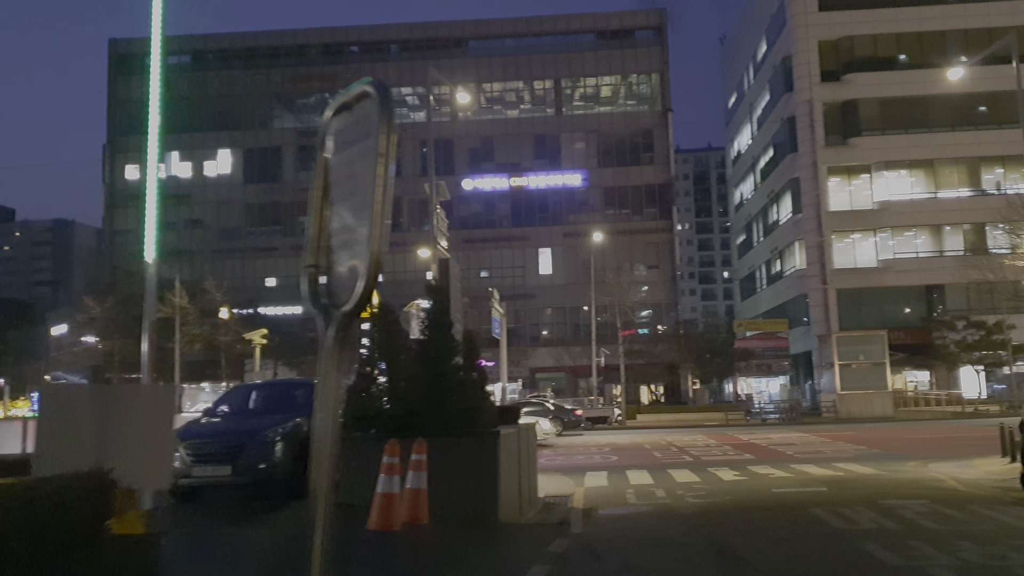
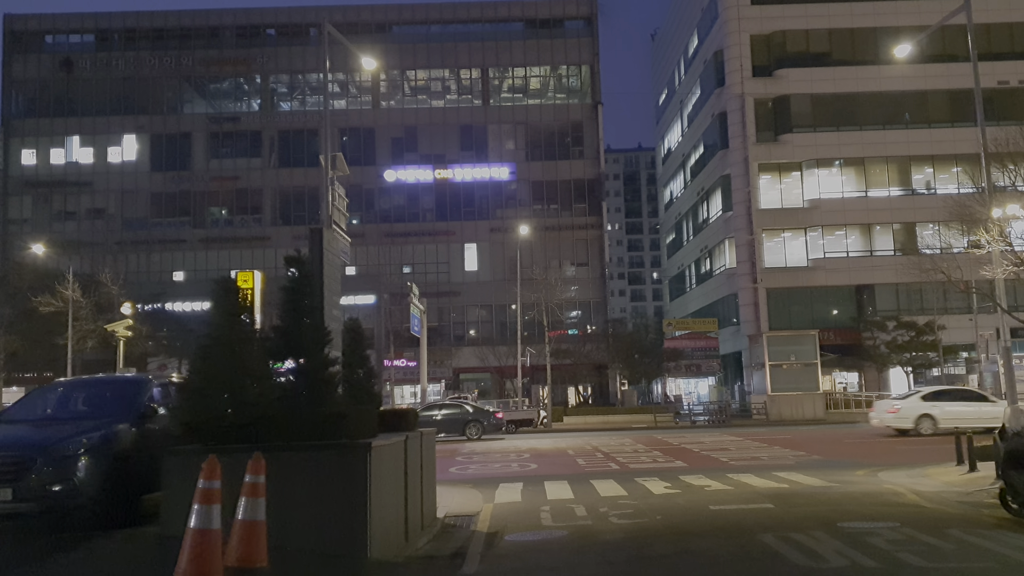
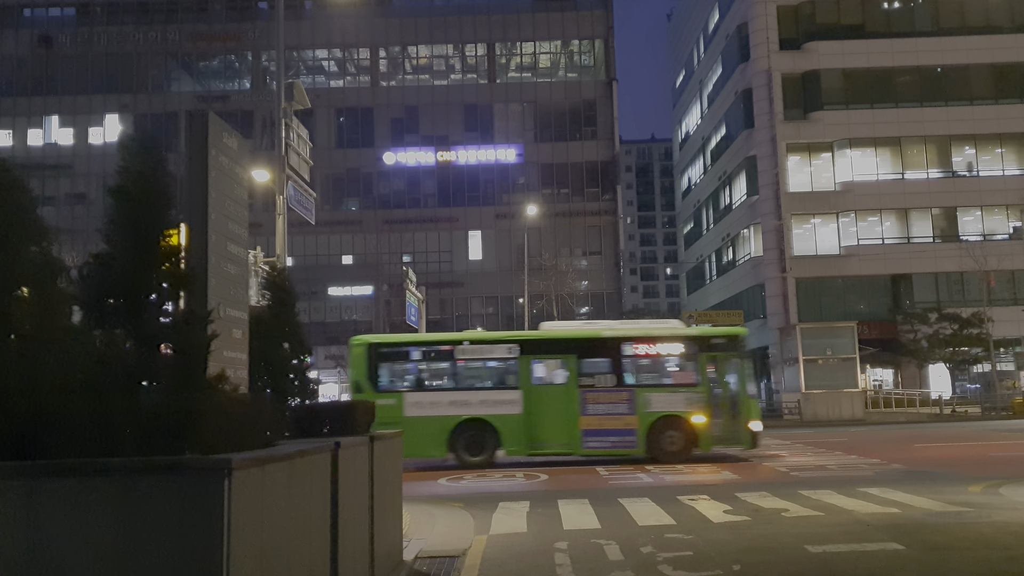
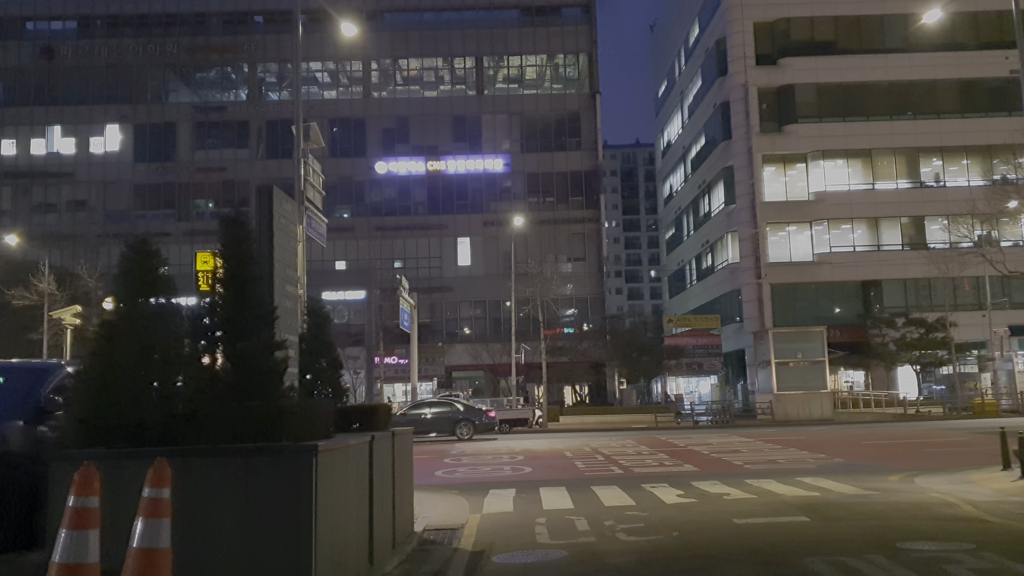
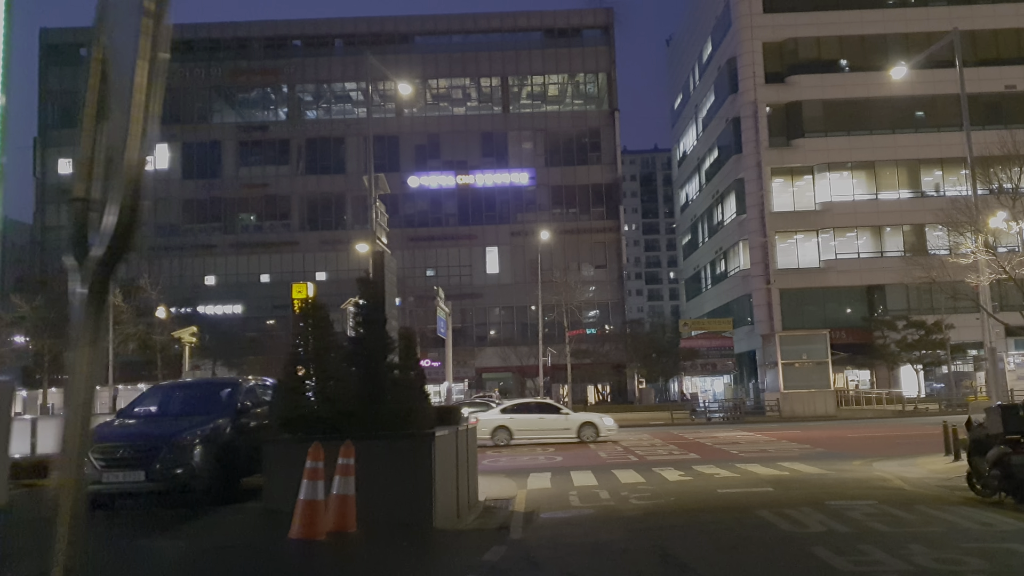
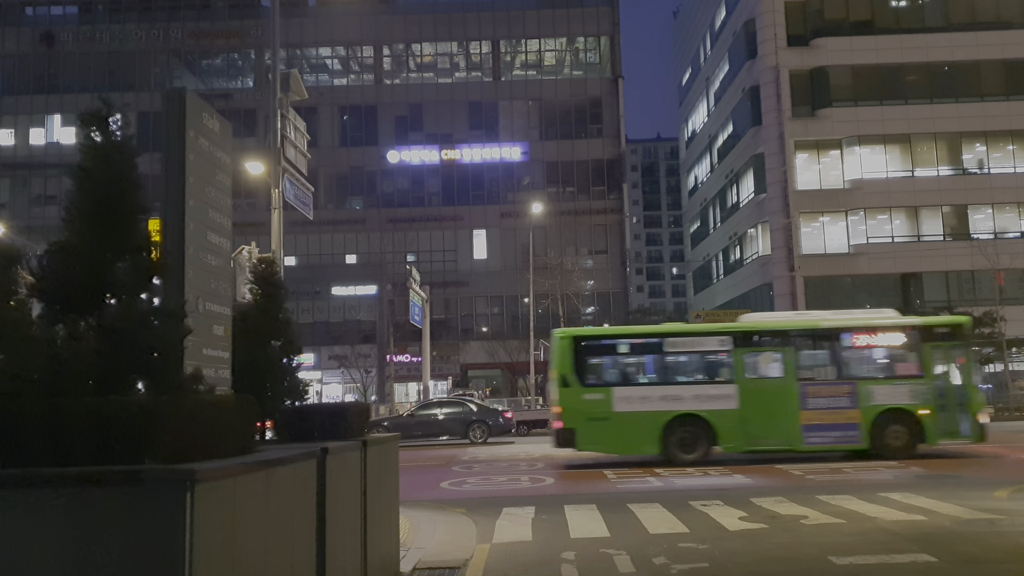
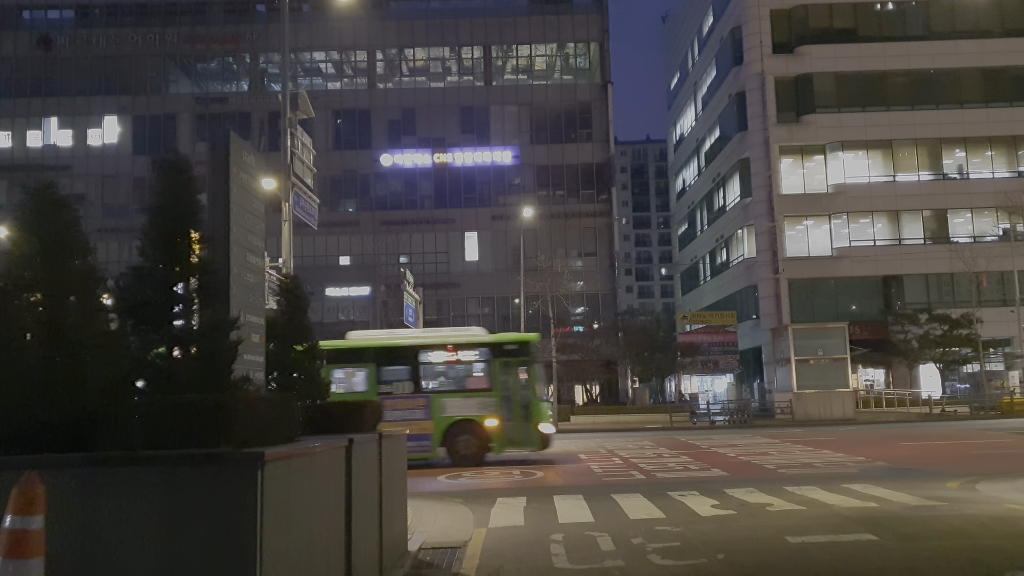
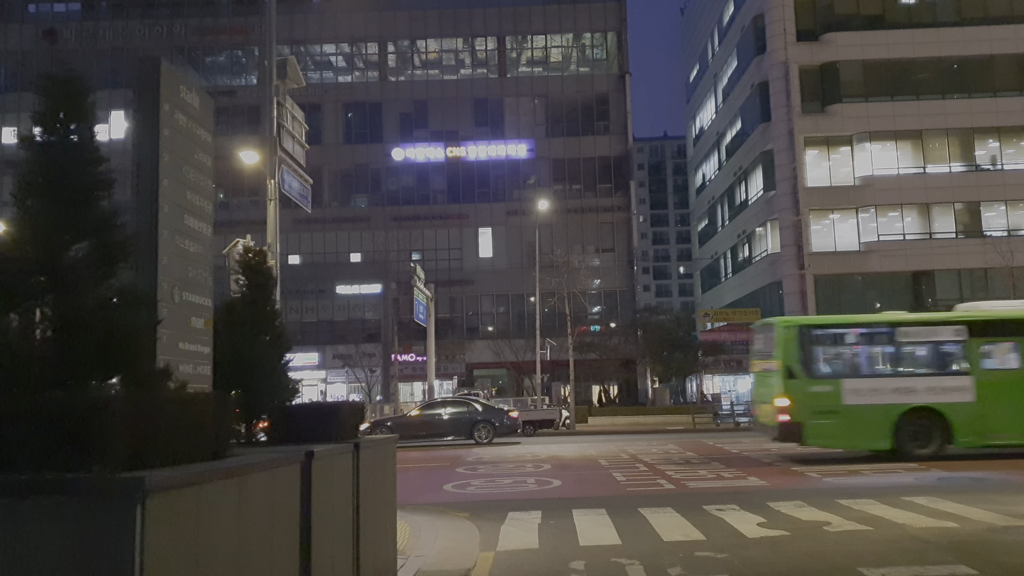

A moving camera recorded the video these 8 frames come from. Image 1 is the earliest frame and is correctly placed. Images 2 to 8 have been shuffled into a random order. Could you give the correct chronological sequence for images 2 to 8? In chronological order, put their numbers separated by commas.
5, 2, 4, 7, 3, 6, 8
